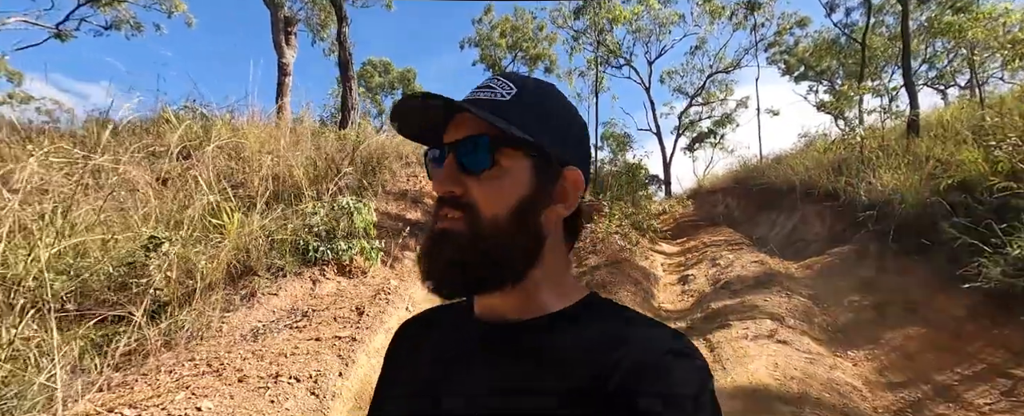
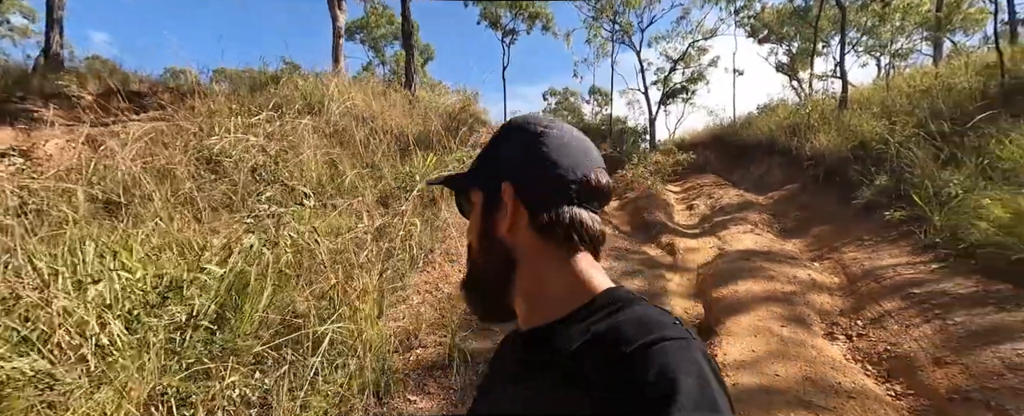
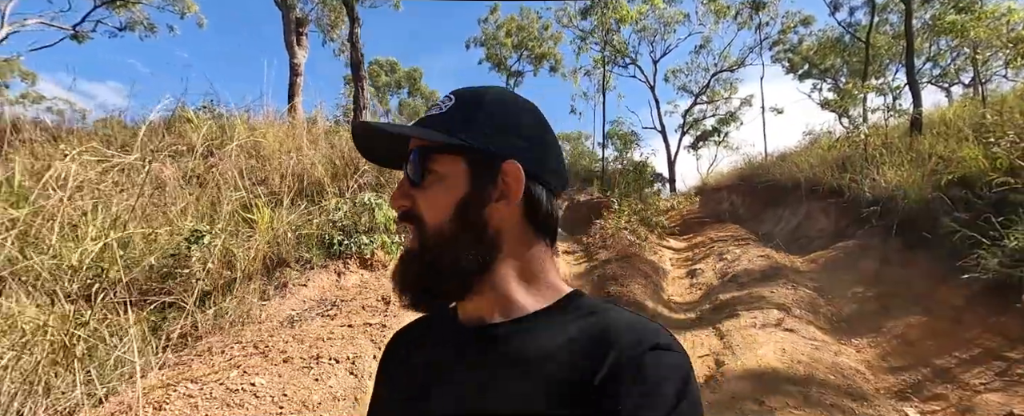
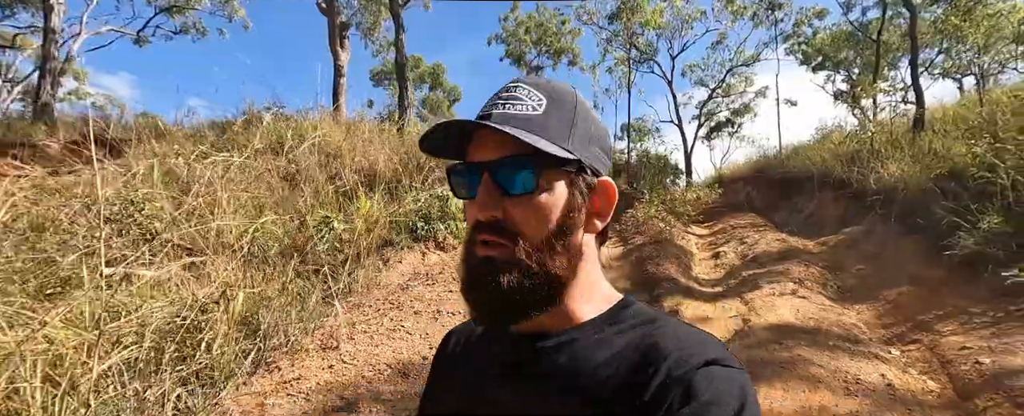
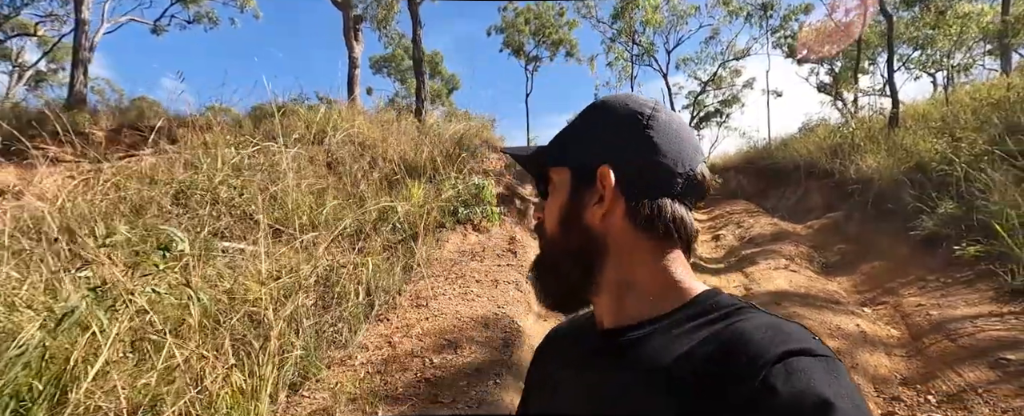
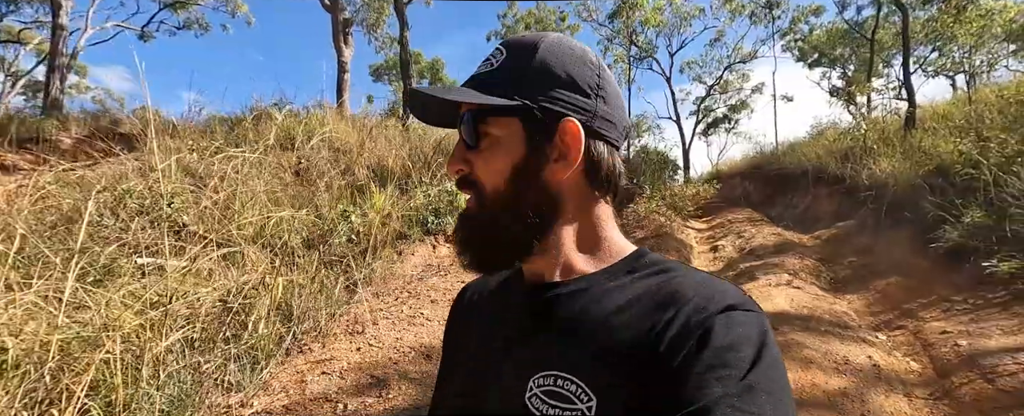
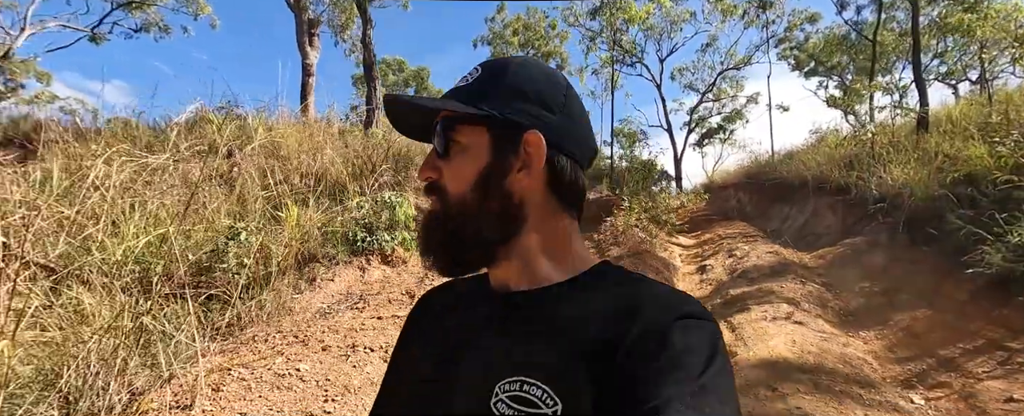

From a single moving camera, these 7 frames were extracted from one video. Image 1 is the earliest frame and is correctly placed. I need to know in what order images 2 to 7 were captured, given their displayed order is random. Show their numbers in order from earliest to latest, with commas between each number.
3, 7, 4, 6, 5, 2
